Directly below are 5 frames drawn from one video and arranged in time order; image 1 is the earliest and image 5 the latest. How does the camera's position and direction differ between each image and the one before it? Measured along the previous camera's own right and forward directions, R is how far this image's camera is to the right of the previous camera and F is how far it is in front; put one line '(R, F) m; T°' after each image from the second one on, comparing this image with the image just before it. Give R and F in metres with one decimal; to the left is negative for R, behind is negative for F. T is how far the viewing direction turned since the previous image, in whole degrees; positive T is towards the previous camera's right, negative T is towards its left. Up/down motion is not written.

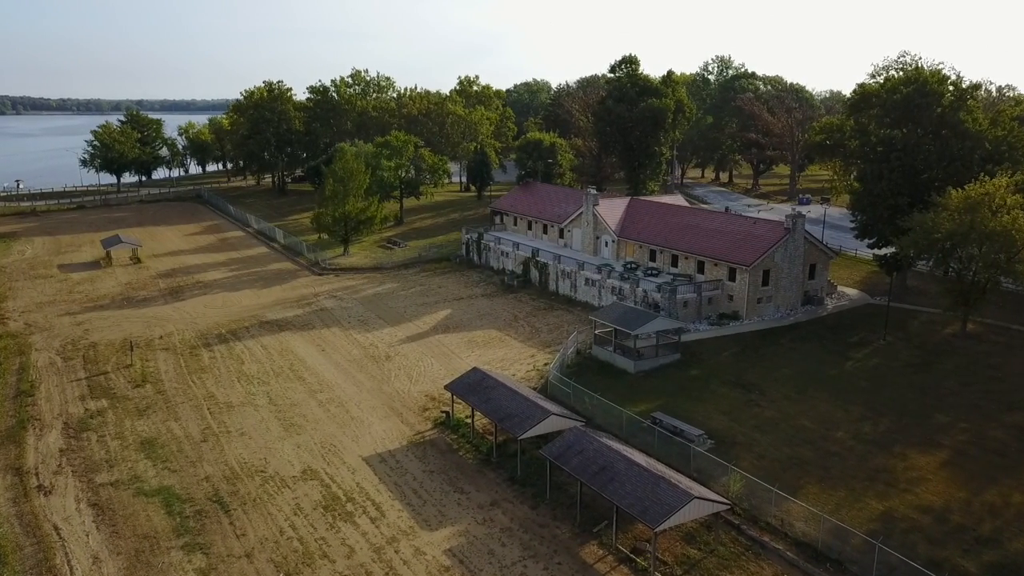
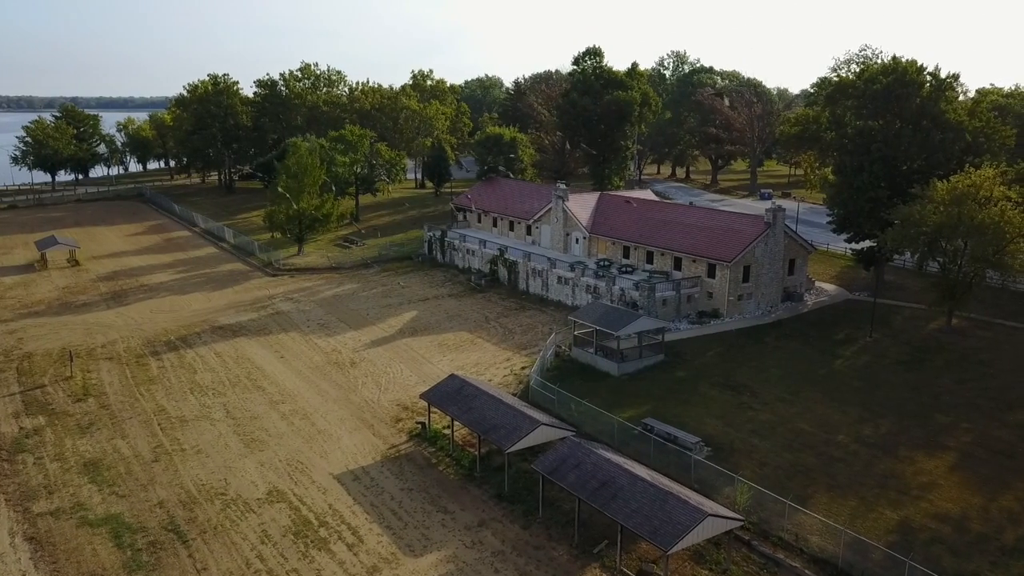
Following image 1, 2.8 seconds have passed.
(-1.0, +1.9) m; +4°
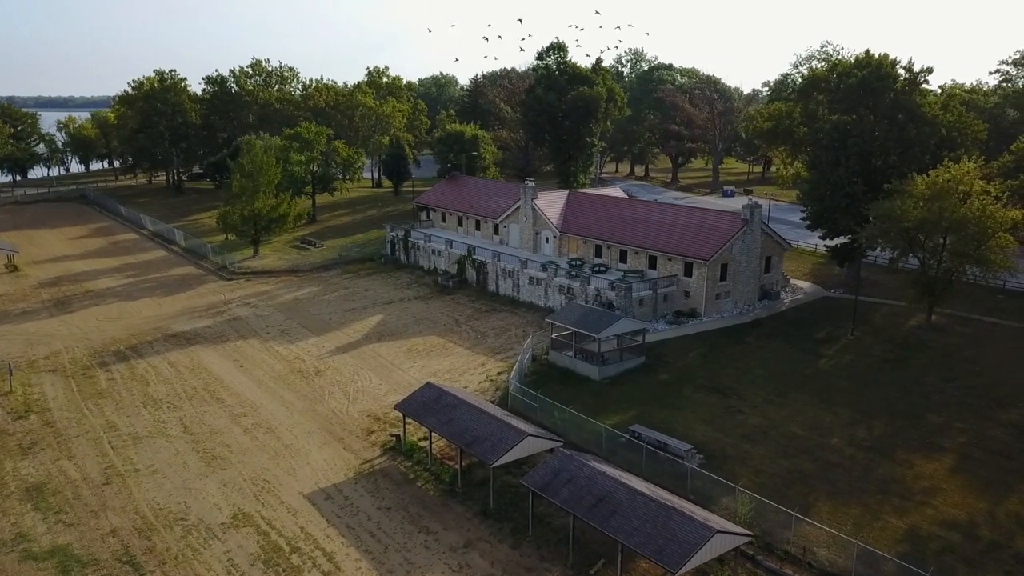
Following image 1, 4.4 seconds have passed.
(-0.7, +1.4) m; +3°
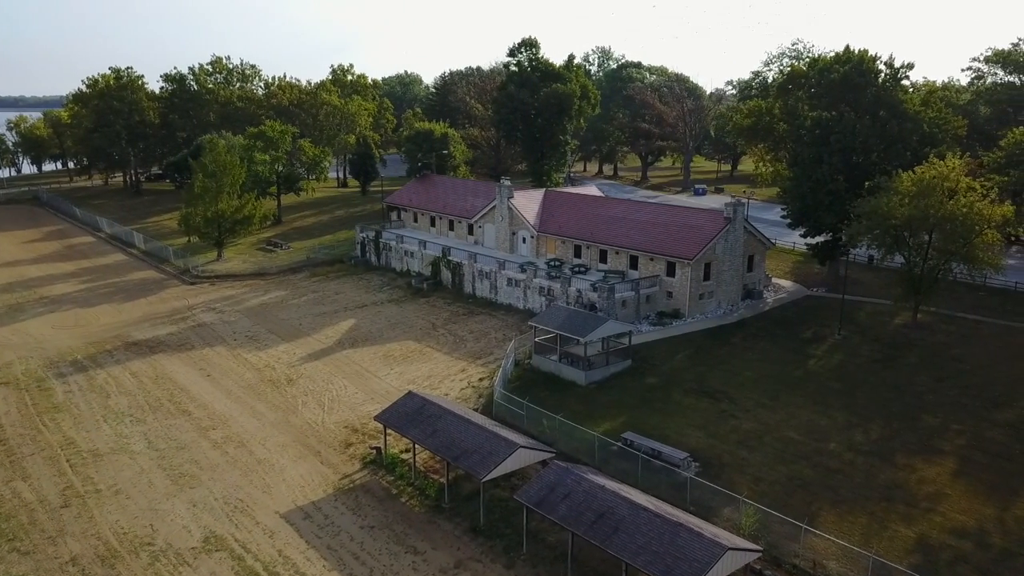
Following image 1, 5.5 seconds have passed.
(-0.6, +1.1) m; +2°
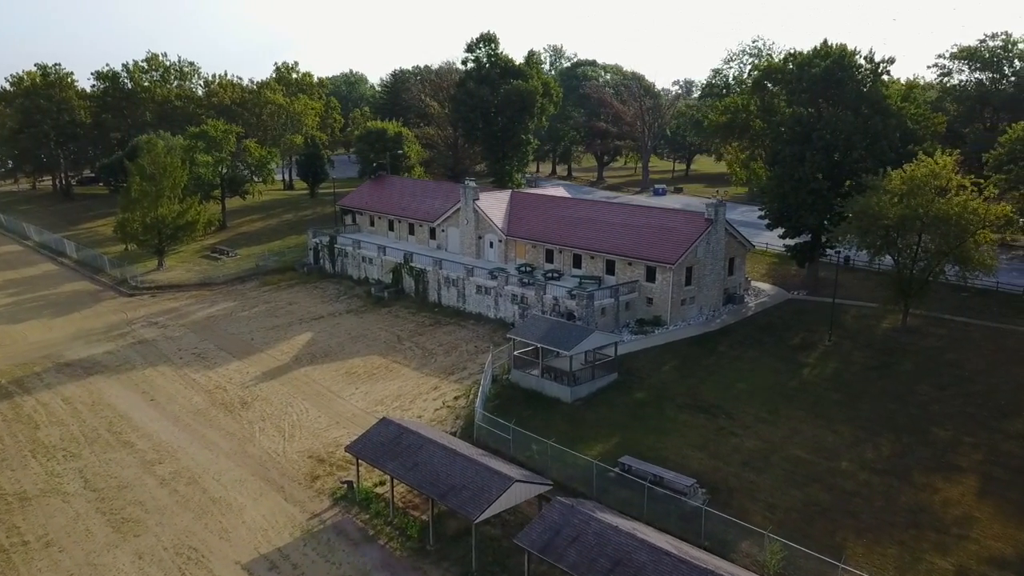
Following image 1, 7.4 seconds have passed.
(-1.0, +2.2) m; +4°
